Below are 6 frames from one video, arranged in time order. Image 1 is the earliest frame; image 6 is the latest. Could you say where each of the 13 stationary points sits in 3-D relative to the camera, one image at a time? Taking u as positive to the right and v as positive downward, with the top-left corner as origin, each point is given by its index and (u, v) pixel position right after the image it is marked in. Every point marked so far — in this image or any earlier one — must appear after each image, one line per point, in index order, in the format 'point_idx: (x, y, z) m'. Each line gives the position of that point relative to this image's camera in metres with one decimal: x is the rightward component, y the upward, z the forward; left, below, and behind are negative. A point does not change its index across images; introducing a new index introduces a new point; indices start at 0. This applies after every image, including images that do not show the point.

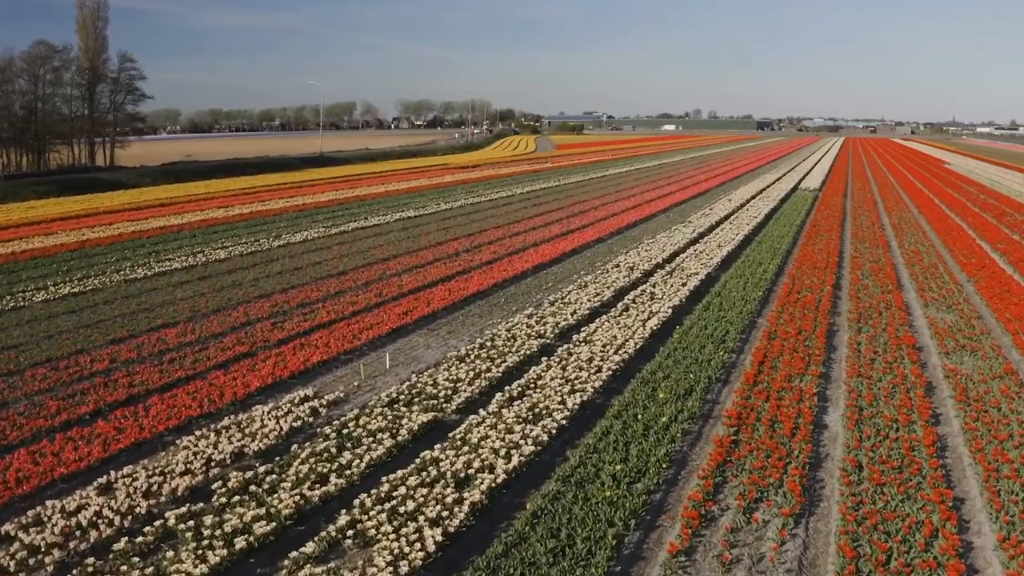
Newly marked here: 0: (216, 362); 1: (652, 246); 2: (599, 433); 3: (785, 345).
0: (-4.7, -1.2, +11.4) m
1: (+3.9, +1.2, +19.9) m
2: (+1.0, -1.7, +8.5) m
3: (+4.5, -1.0, +11.8) m
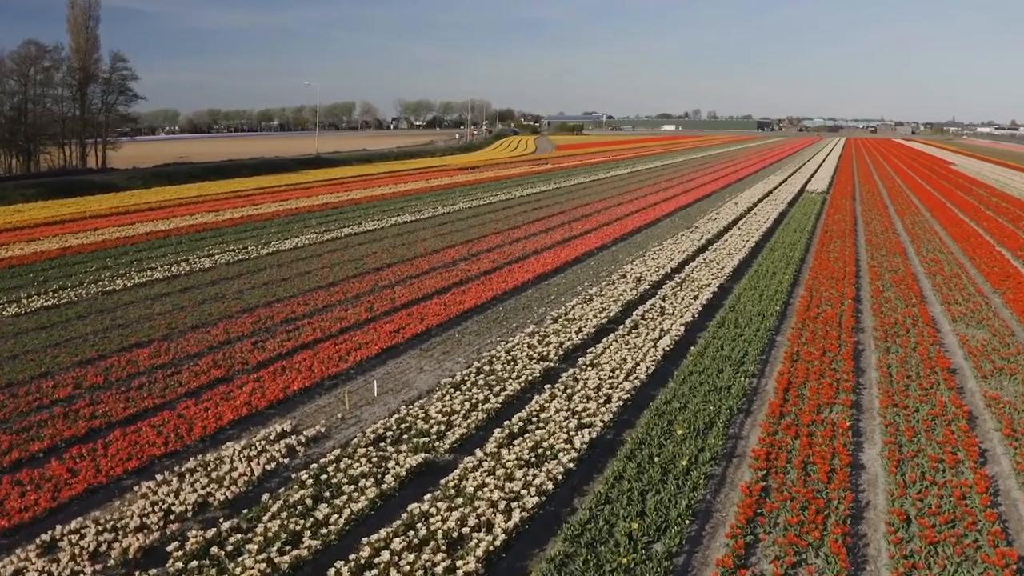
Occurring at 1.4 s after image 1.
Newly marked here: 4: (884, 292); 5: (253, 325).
0: (-4.7, -1.5, +10.4) m
1: (+3.9, +0.9, +18.9) m
2: (+1.0, -2.0, +7.5) m
3: (+4.5, -1.2, +10.9) m
4: (+8.3, -0.1, +15.9) m
5: (-4.8, -0.7, +13.2) m
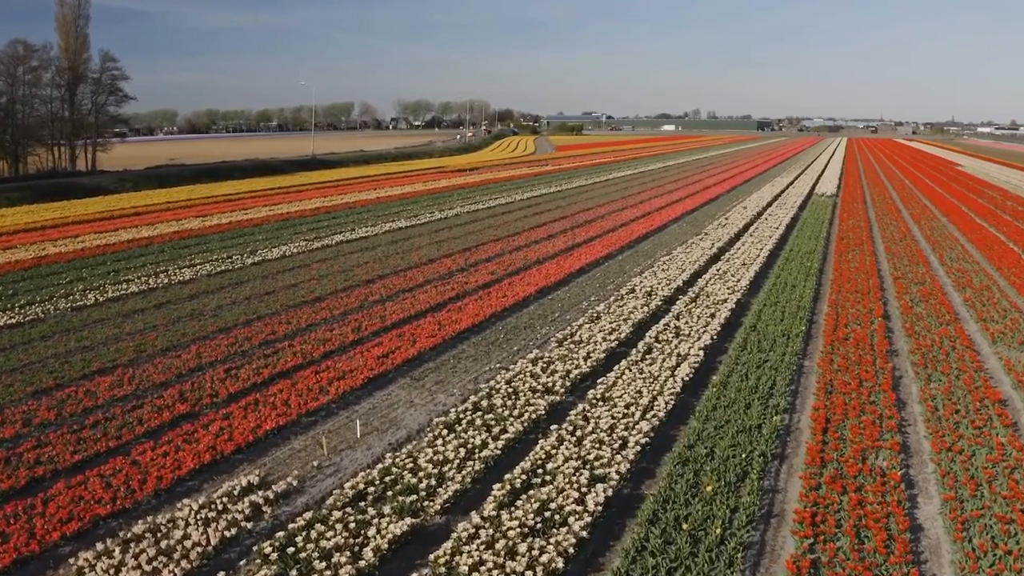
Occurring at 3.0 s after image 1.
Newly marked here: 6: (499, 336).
0: (-4.7, -1.8, +9.2) m
1: (+3.9, +0.6, +17.8) m
2: (+1.1, -2.3, +6.3) m
3: (+4.6, -1.6, +9.7) m
4: (+8.3, -0.4, +14.7) m
5: (-4.8, -1.0, +12.0) m
6: (-0.2, -0.8, +12.3) m
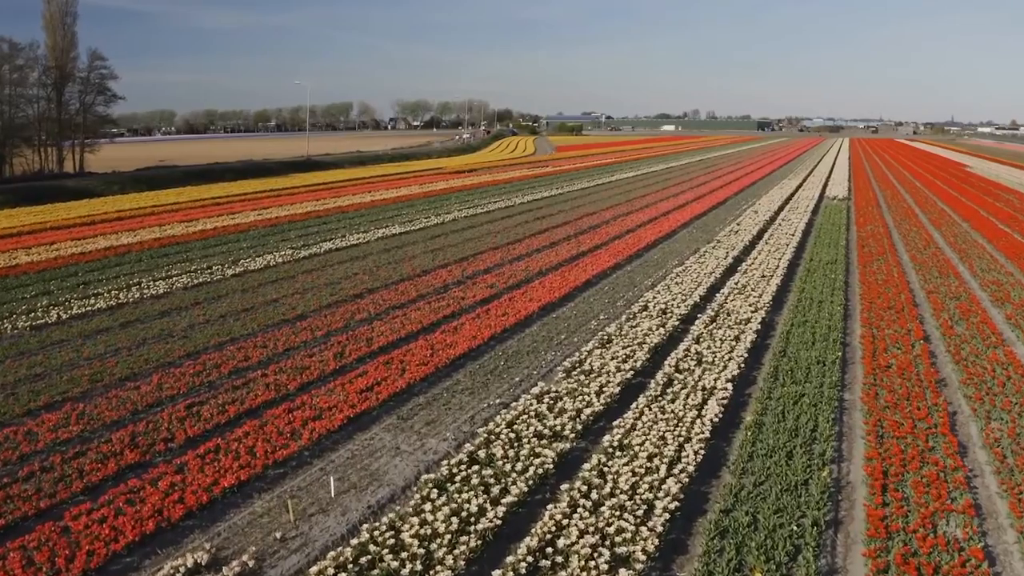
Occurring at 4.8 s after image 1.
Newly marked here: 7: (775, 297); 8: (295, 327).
0: (-4.7, -2.1, +7.9) m
1: (+3.9, +0.3, +16.4) m
2: (+1.1, -2.7, +5.0) m
3: (+4.6, -1.9, +8.3) m
4: (+8.3, -0.7, +13.4) m
5: (-4.8, -1.4, +10.6) m
6: (-0.2, -1.2, +11.0) m
7: (+5.6, -0.2, +15.3) m
8: (-3.9, -0.7, +13.0) m
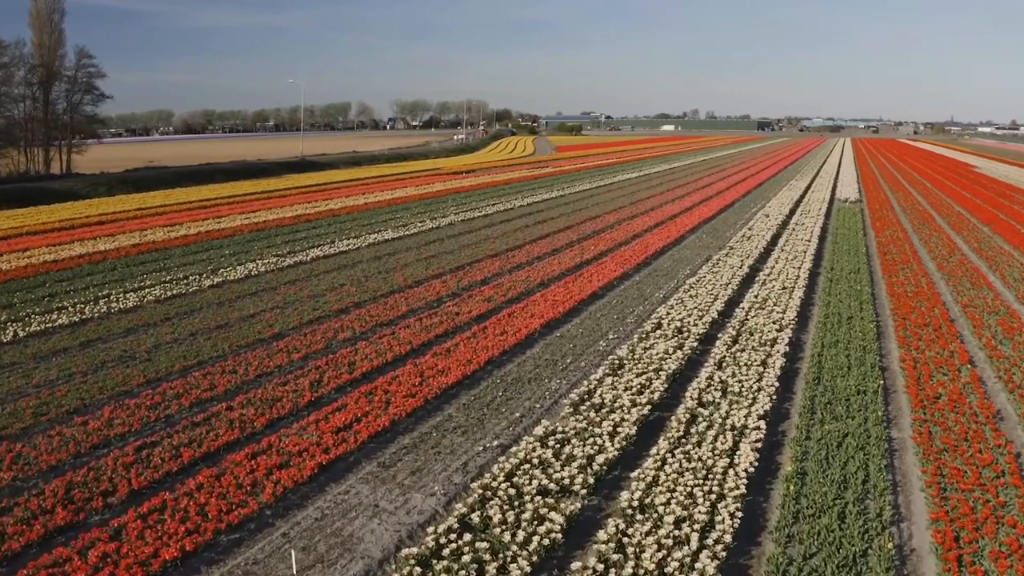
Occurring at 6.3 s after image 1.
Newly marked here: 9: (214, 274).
0: (-4.7, -2.4, +6.6) m
1: (+3.9, 0.0, +15.2) m
2: (+1.1, -2.9, +3.7) m
3: (+4.6, -2.2, +7.1) m
4: (+8.3, -1.0, +12.1) m
5: (-4.8, -1.6, +9.4) m
6: (-0.2, -1.4, +9.7) m
7: (+5.6, -0.5, +14.0) m
8: (-3.9, -1.0, +11.7) m
9: (-7.4, +0.4, +17.8) m
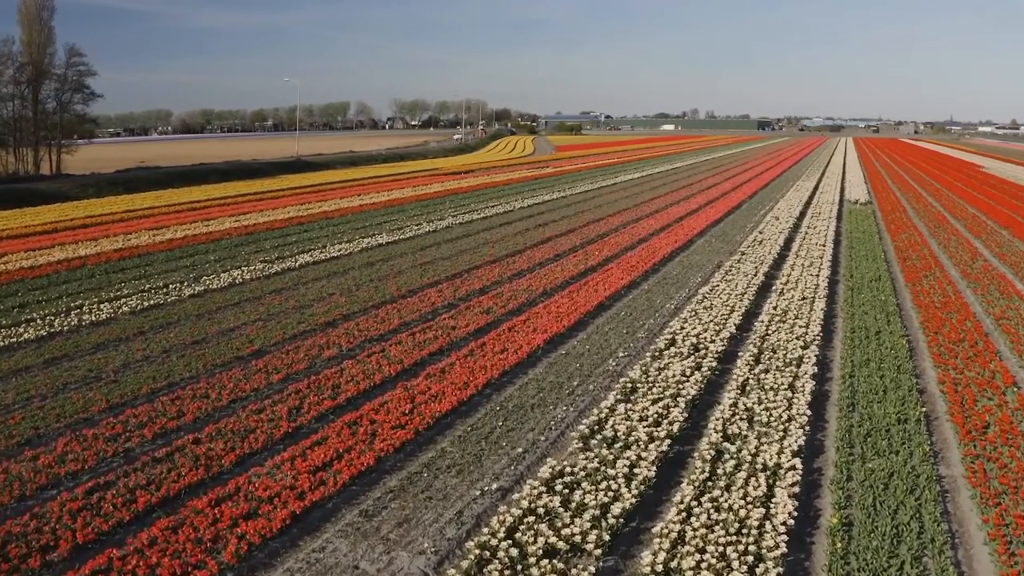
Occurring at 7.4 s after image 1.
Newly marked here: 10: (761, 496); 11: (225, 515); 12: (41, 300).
0: (-4.7, -2.6, +5.6) m
1: (+3.9, -0.2, +14.2) m
2: (+1.1, -3.2, +2.7) m
3: (+4.6, -2.4, +6.1) m
4: (+8.3, -1.2, +11.1) m
5: (-4.8, -1.9, +8.4) m
6: (-0.2, -1.7, +8.7) m
7: (+5.6, -0.7, +13.0) m
8: (-3.9, -1.2, +10.7) m
9: (-7.4, +0.1, +16.8) m
10: (+2.4, -2.0, +6.9) m
11: (-2.7, -2.1, +6.7) m
12: (-10.5, -0.3, +15.9) m
